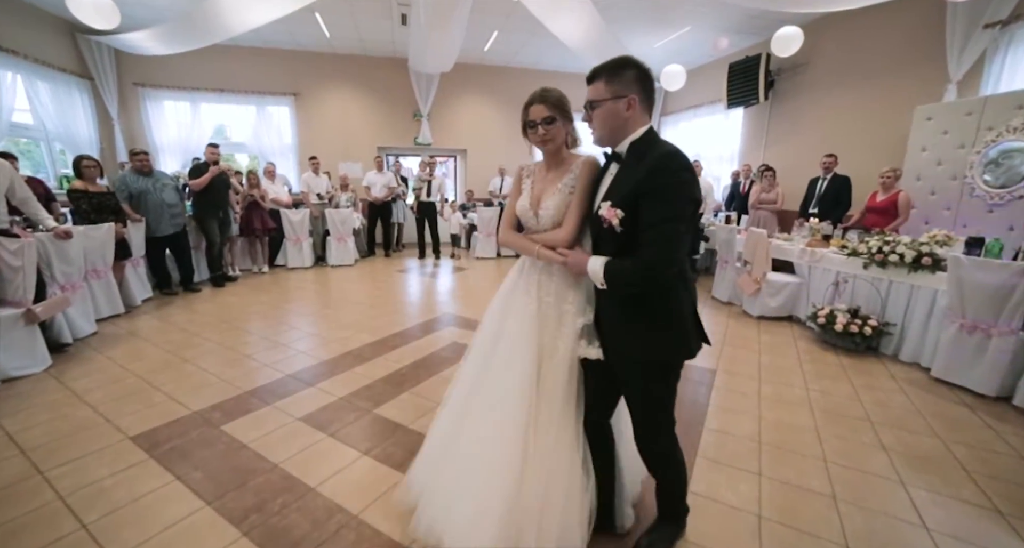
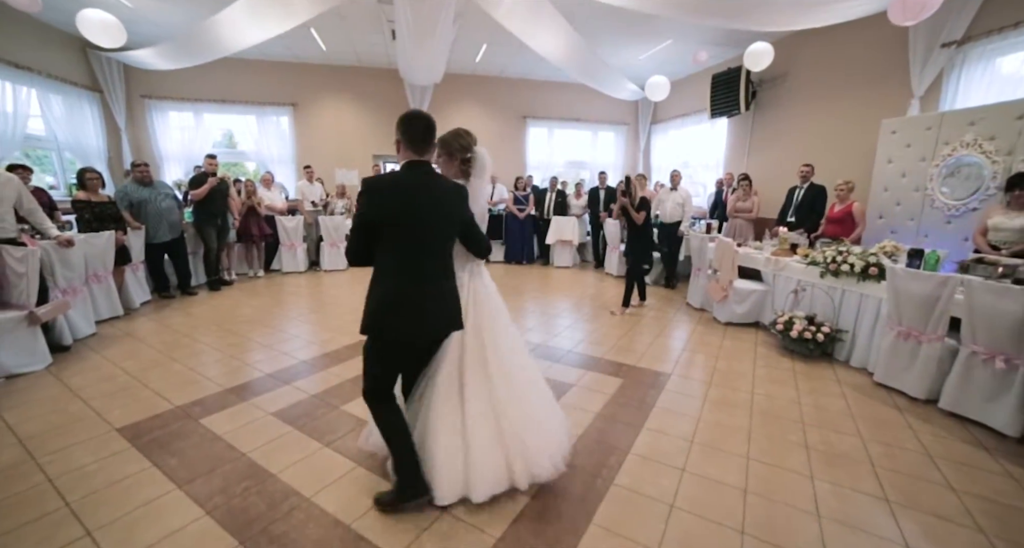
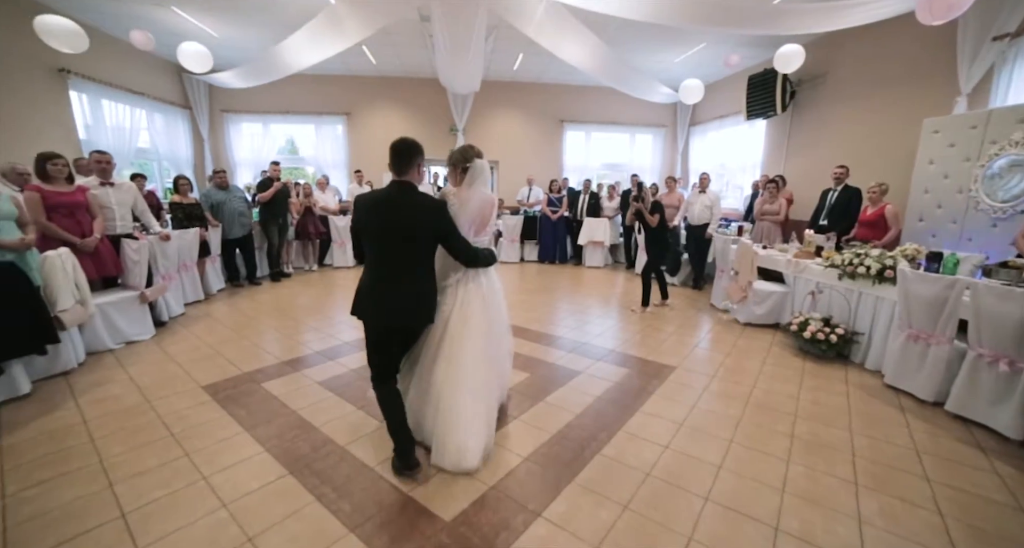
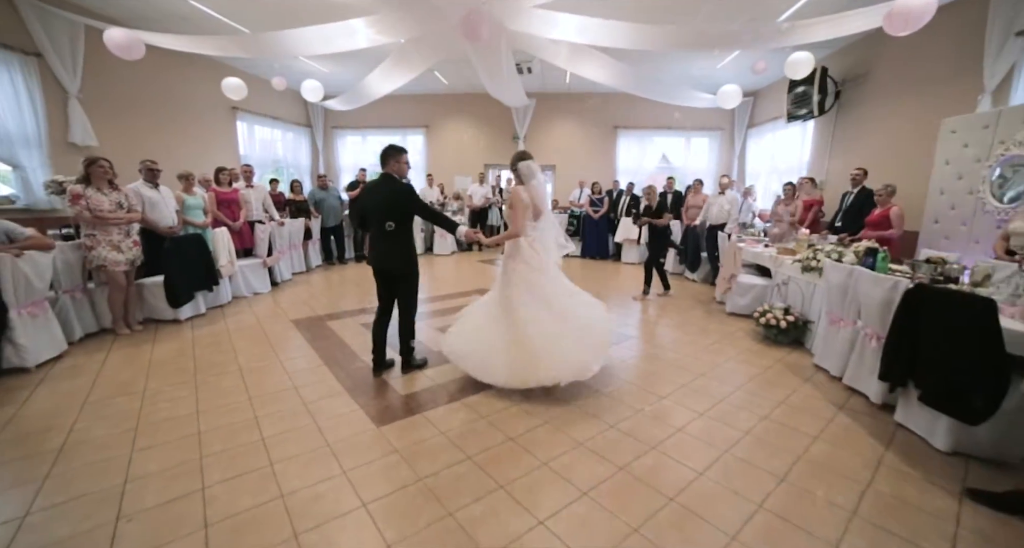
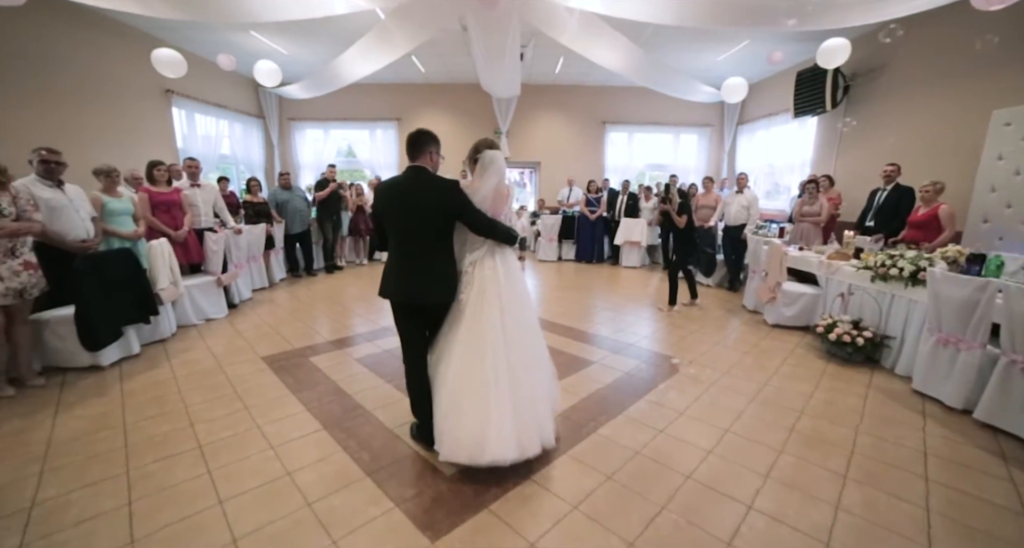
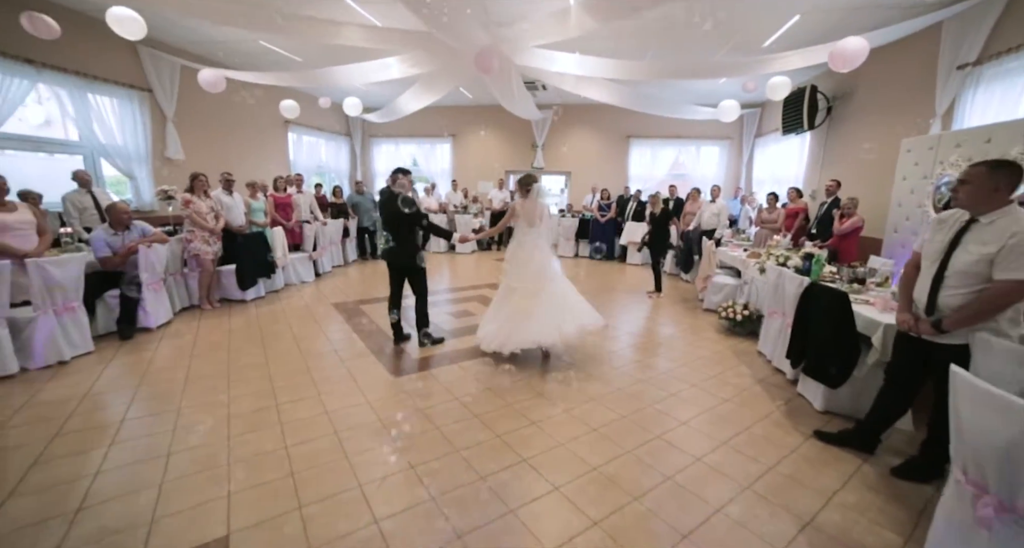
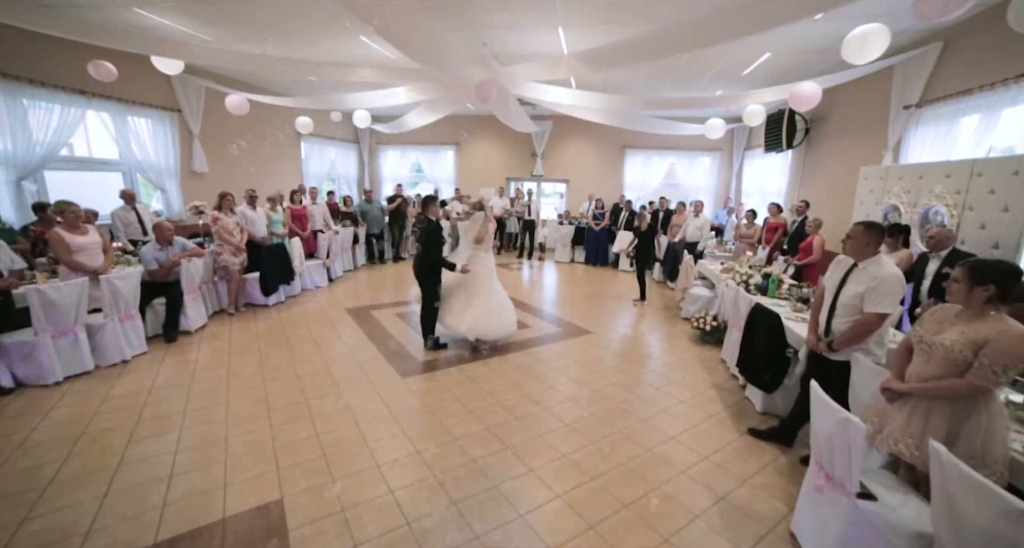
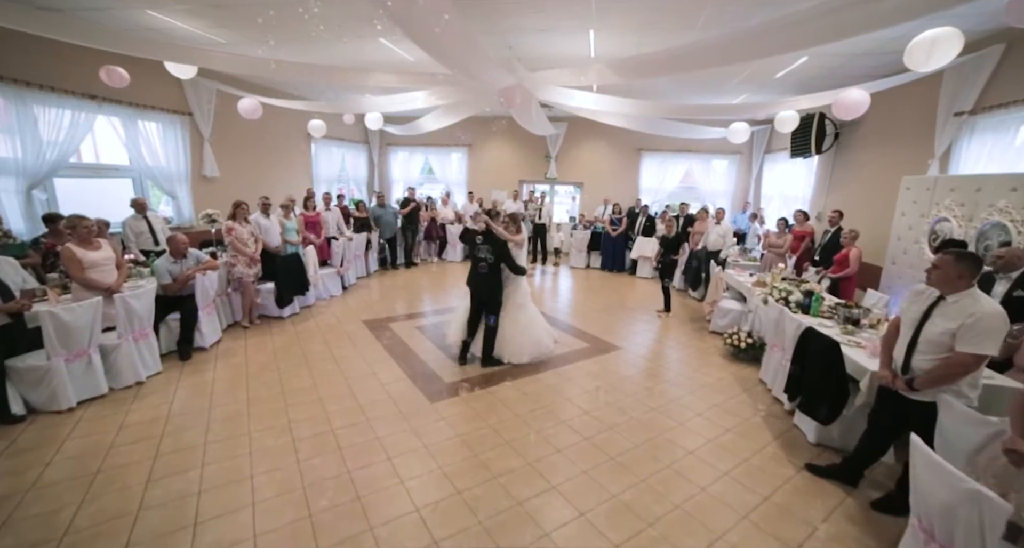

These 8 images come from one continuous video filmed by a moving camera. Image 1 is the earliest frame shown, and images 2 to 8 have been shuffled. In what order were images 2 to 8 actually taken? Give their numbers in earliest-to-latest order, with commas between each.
2, 3, 5, 4, 6, 7, 8
